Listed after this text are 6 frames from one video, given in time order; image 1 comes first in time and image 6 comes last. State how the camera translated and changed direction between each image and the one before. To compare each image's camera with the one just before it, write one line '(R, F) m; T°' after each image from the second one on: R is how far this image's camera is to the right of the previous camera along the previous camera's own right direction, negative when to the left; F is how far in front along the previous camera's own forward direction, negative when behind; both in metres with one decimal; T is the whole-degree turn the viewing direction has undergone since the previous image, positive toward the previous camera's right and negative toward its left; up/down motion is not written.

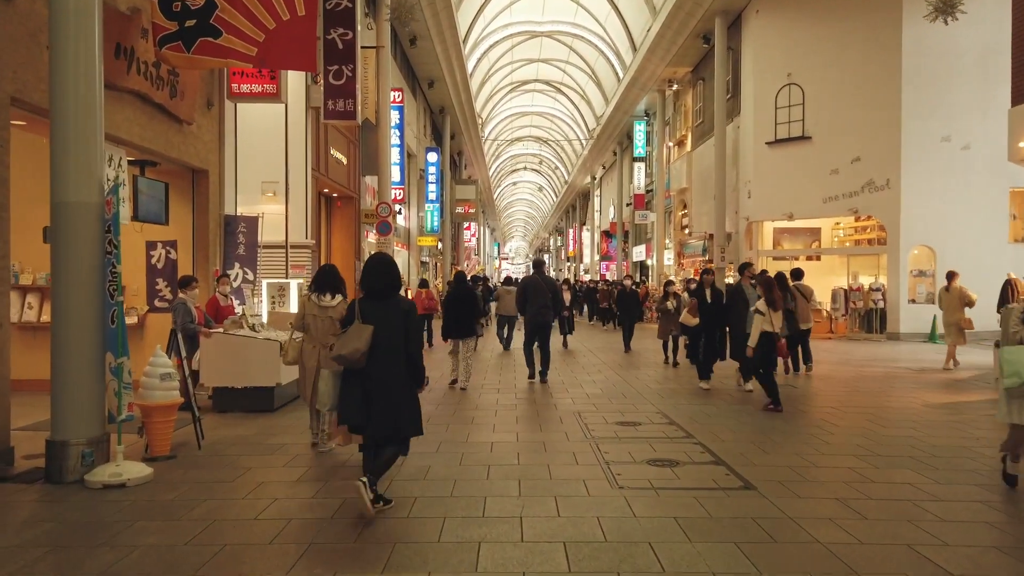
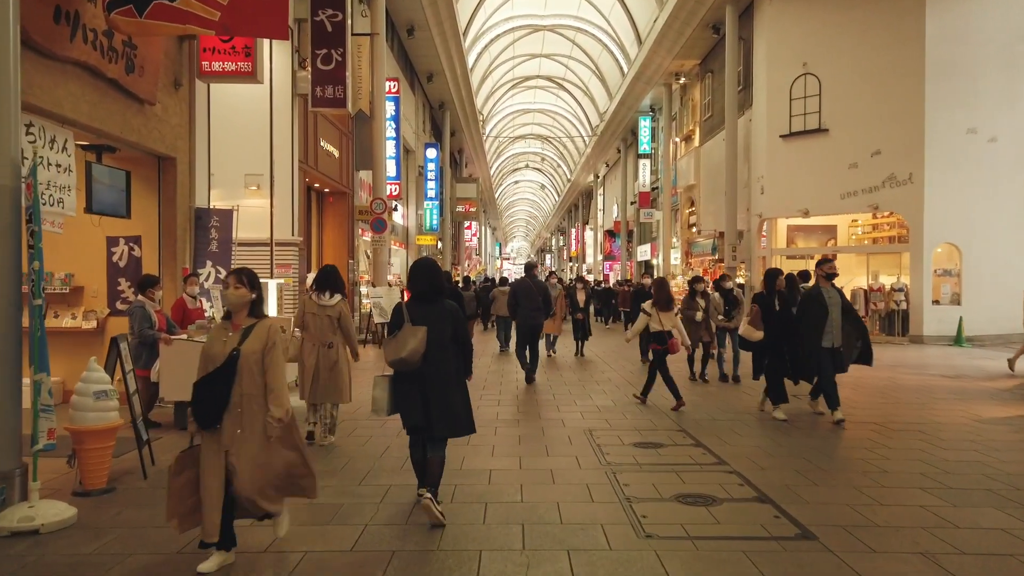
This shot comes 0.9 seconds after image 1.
(0.0, +0.9) m; 0°
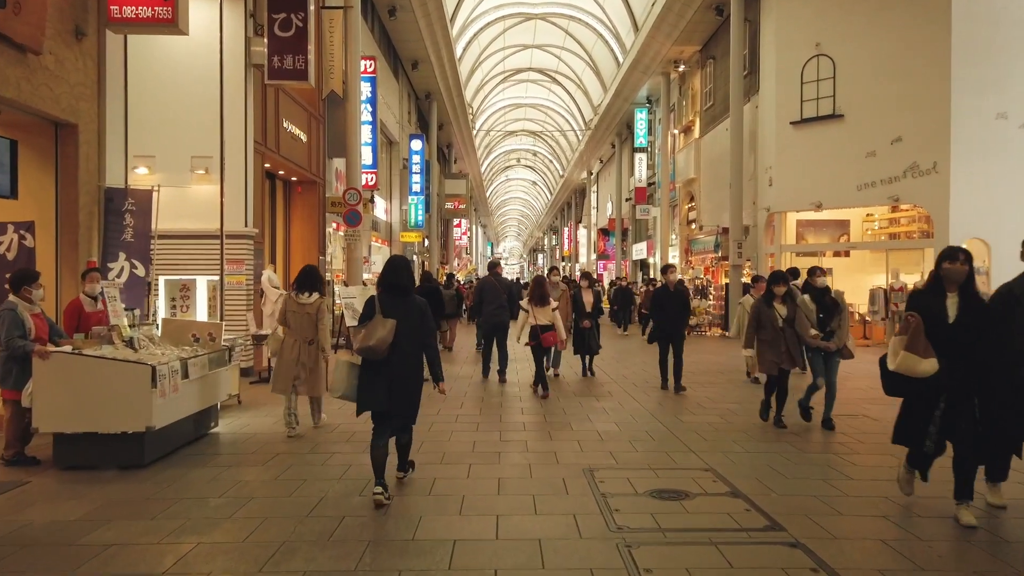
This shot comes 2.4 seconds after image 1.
(+0.1, +1.5) m; +1°
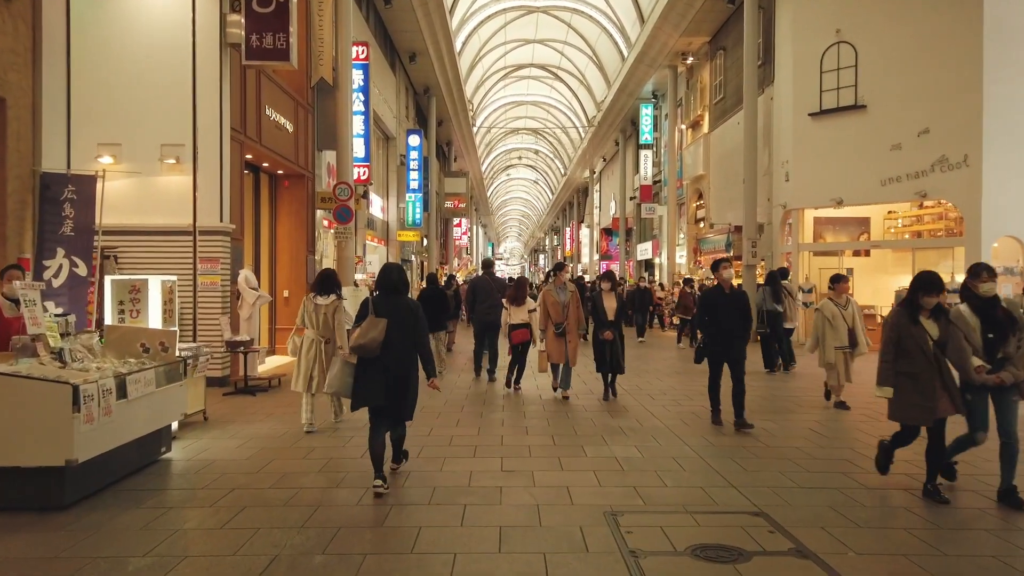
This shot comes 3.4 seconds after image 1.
(0.0, +1.0) m; 0°
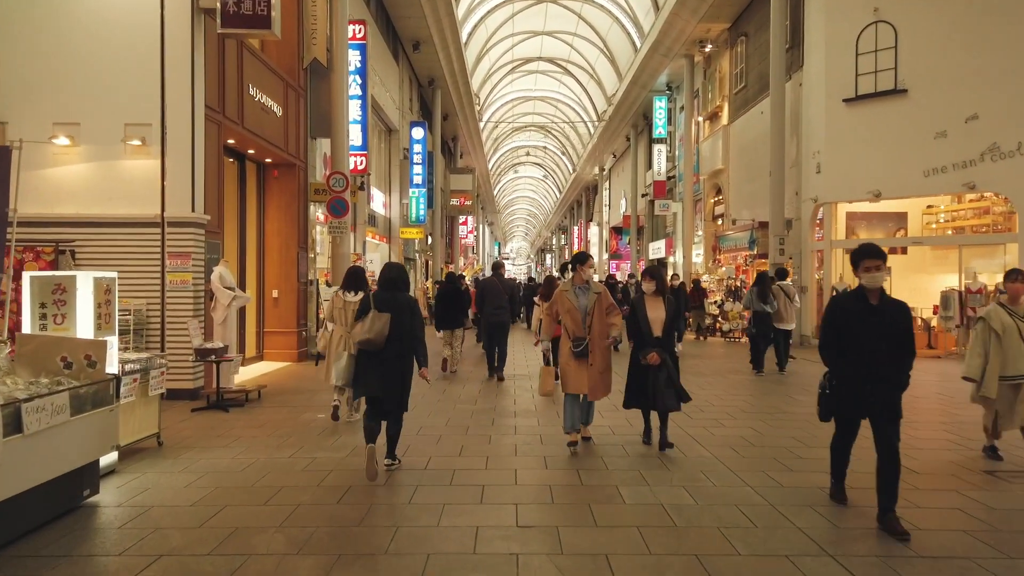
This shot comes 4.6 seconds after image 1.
(-0.1, +1.2) m; 0°
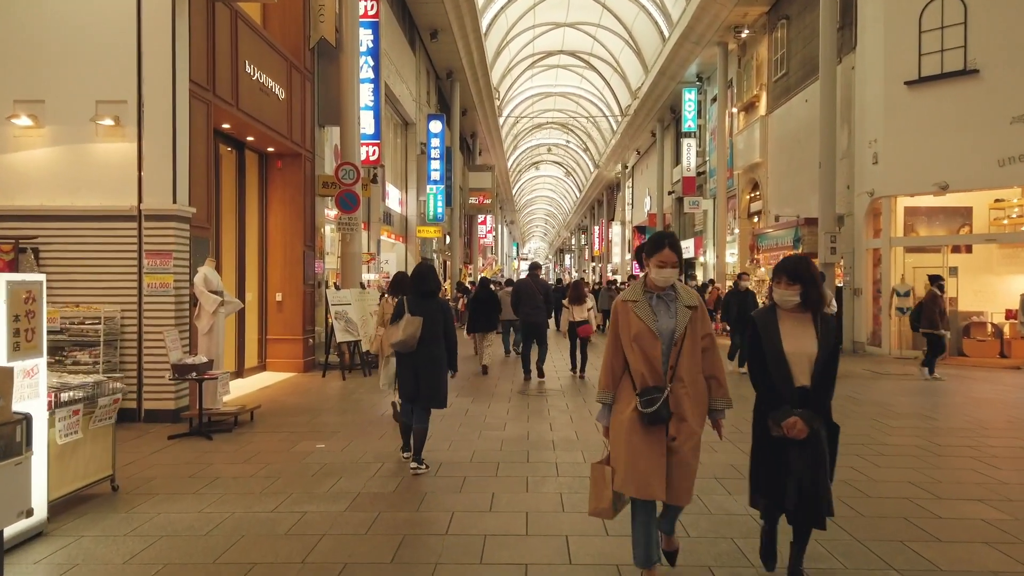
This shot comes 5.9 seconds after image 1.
(-0.2, +1.3) m; -1°
